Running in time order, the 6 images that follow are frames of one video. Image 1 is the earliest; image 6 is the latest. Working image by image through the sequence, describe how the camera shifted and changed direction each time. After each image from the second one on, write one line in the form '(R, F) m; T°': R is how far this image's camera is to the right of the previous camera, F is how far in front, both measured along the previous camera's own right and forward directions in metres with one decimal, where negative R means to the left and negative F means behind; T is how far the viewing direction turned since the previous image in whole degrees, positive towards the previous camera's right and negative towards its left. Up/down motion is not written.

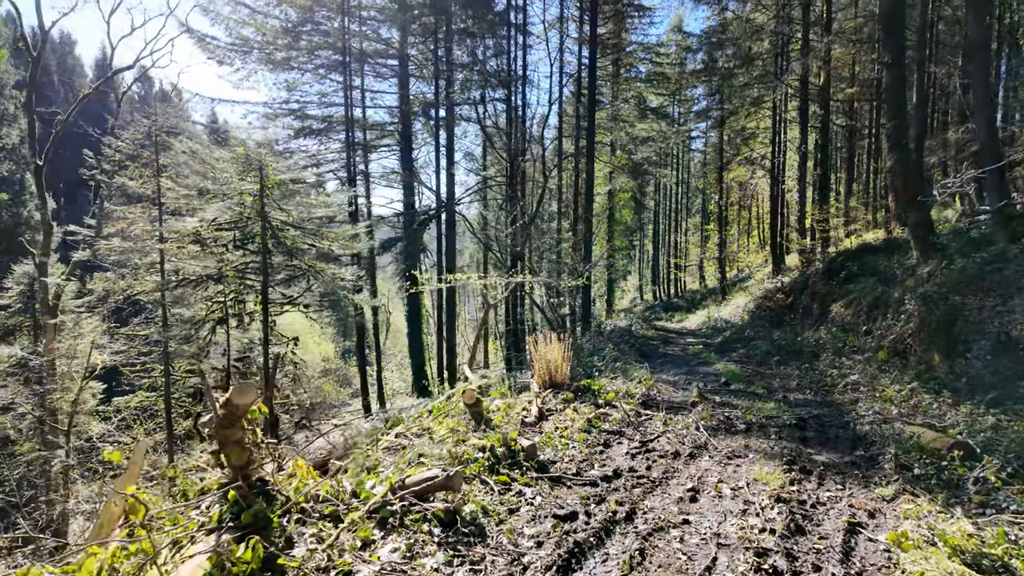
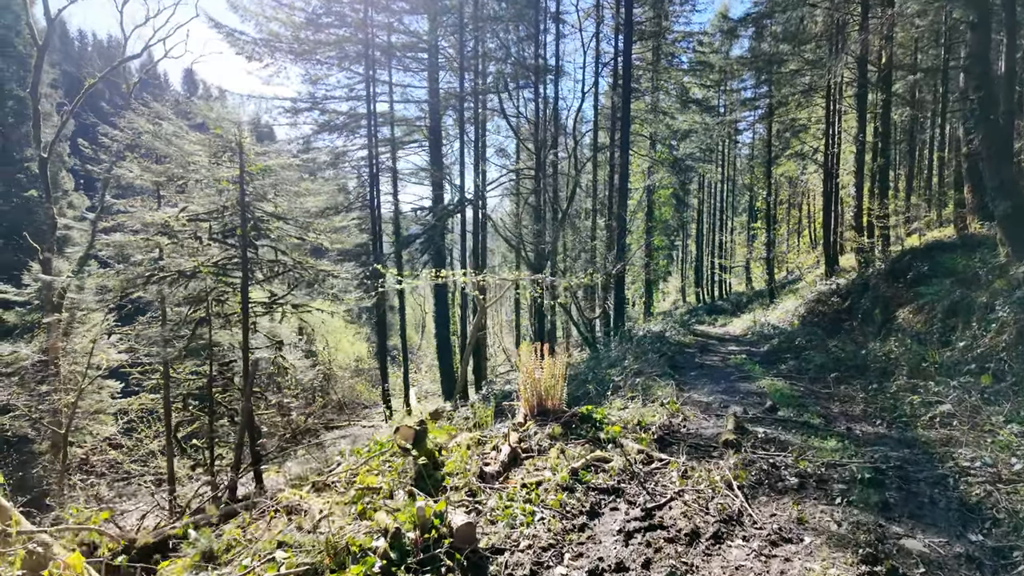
(+0.3, +0.7) m; -4°
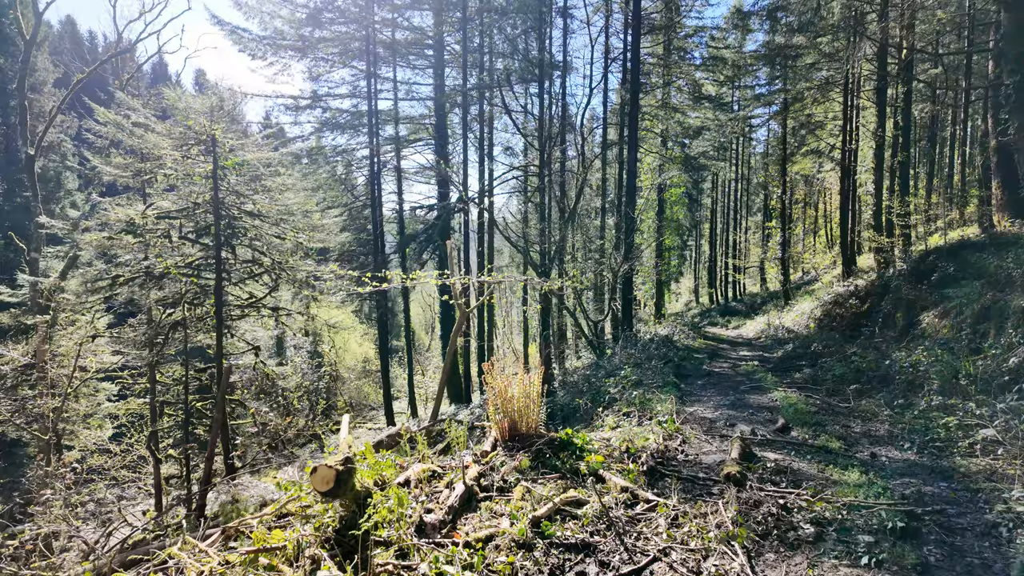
(+0.2, +0.3) m; -1°
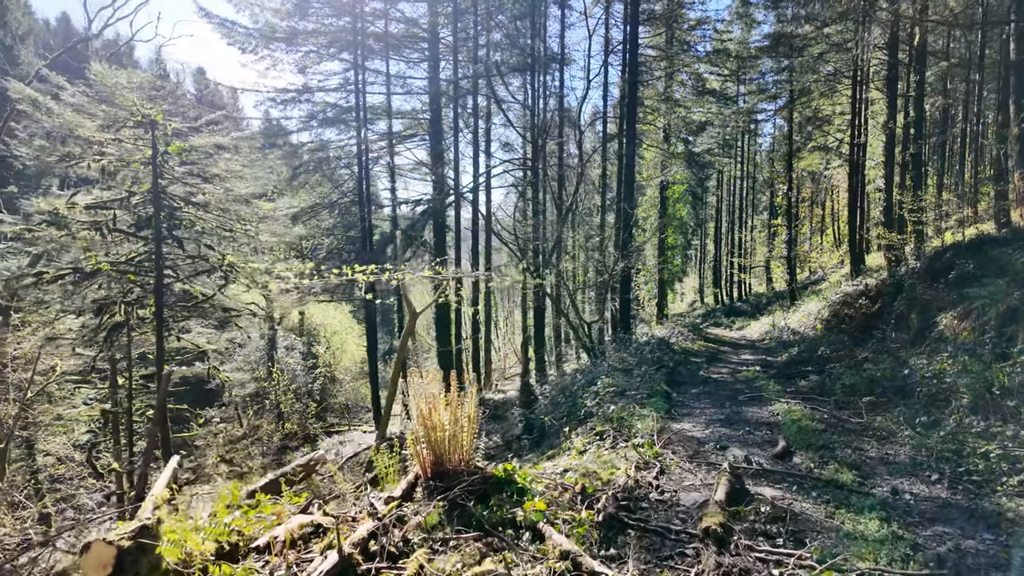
(+0.3, +0.5) m; -1°
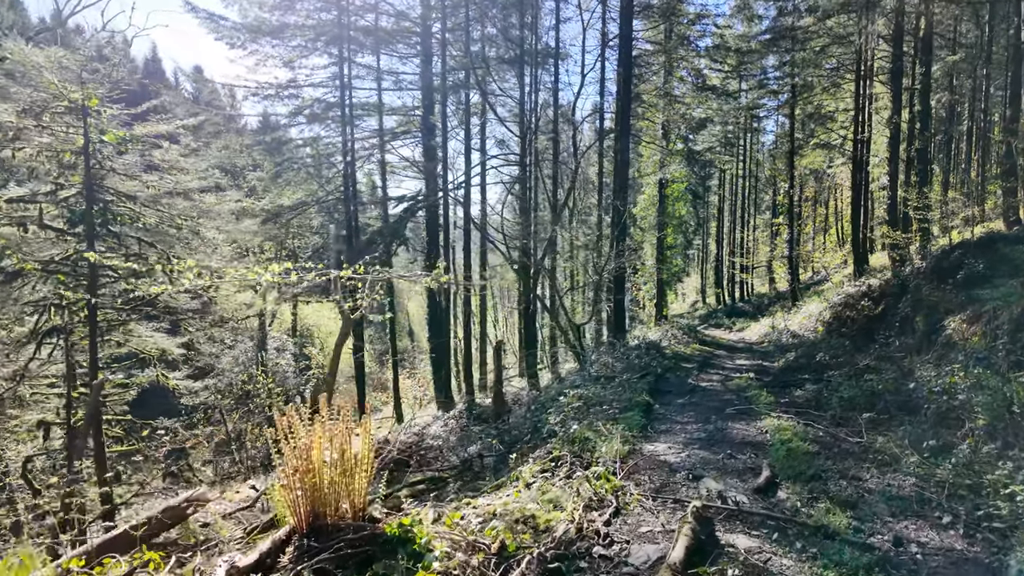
(+0.3, +0.4) m; 0°
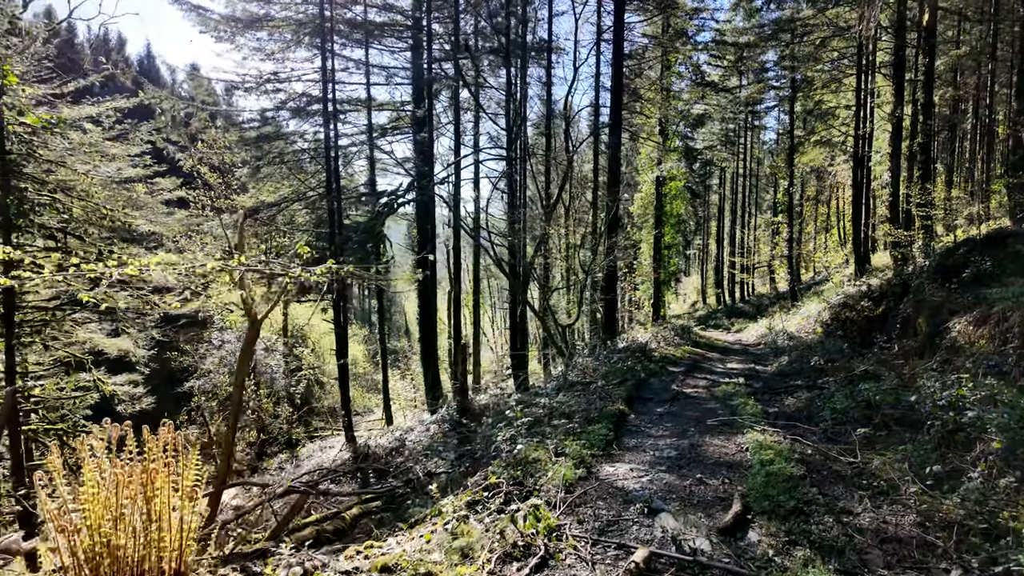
(+0.3, +0.4) m; 0°
